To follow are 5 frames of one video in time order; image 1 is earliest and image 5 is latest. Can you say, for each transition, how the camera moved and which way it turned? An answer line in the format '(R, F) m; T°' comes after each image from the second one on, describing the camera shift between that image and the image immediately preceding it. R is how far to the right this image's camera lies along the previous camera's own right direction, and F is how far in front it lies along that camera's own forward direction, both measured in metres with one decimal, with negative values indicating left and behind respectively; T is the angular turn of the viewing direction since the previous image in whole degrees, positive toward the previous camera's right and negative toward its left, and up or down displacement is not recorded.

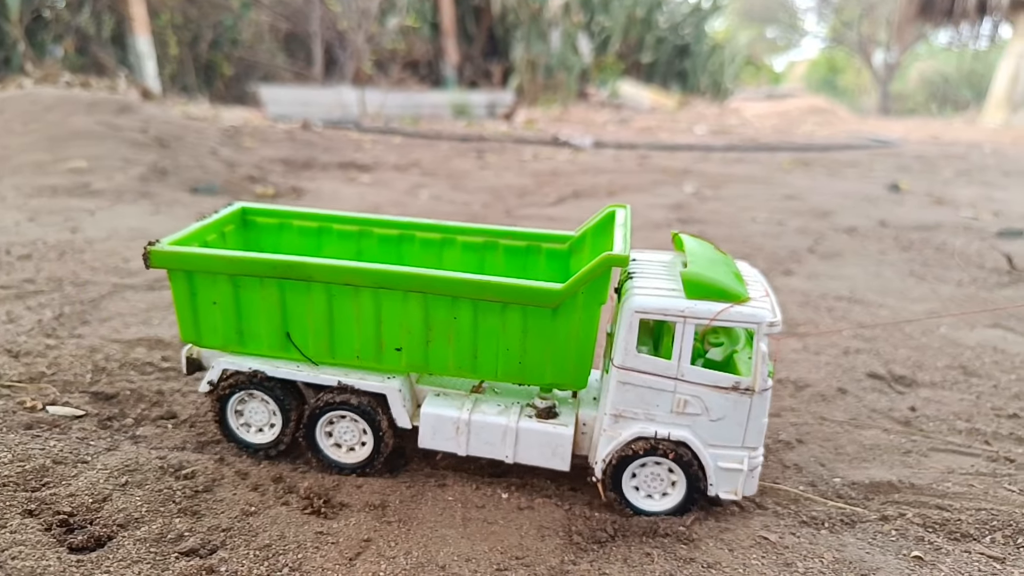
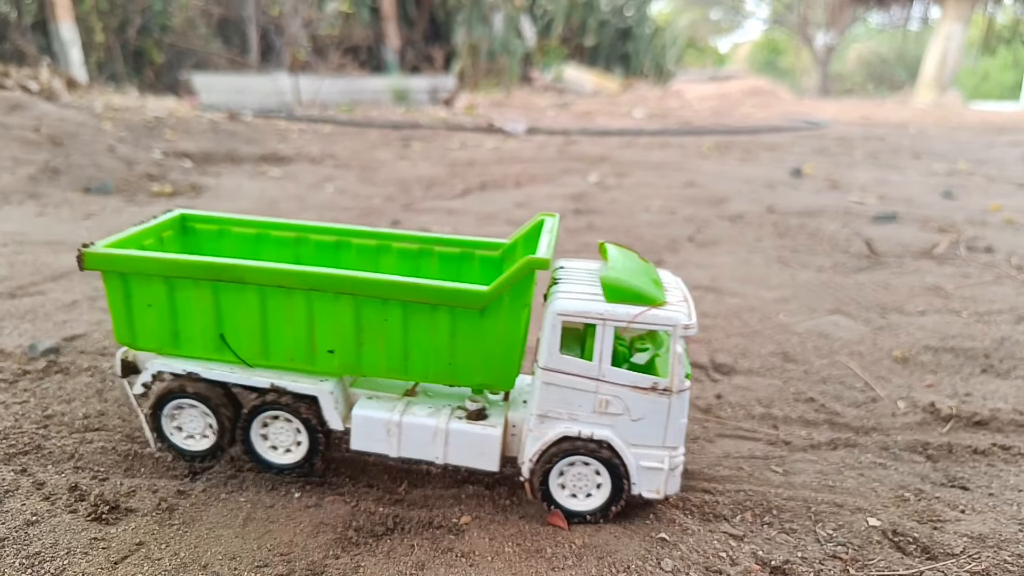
(+0.7, -0.2) m; +3°
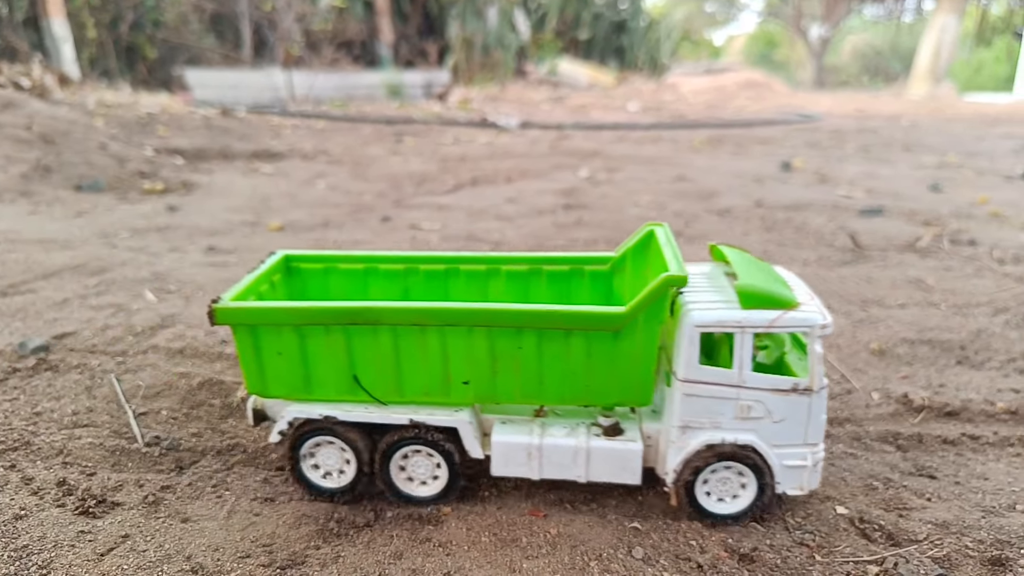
(+0.1, -0.1) m; 0°
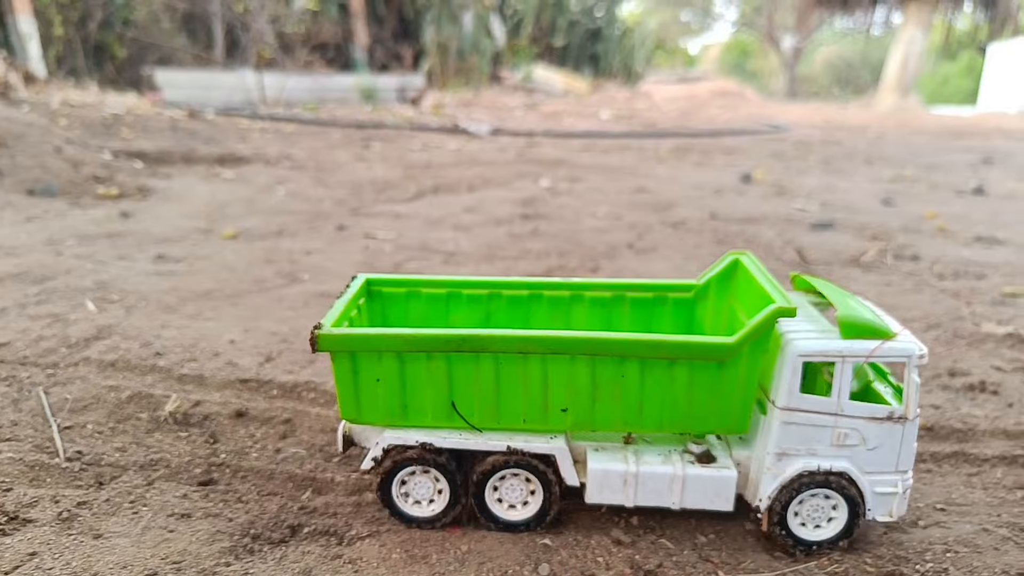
(+0.2, -0.1) m; +2°
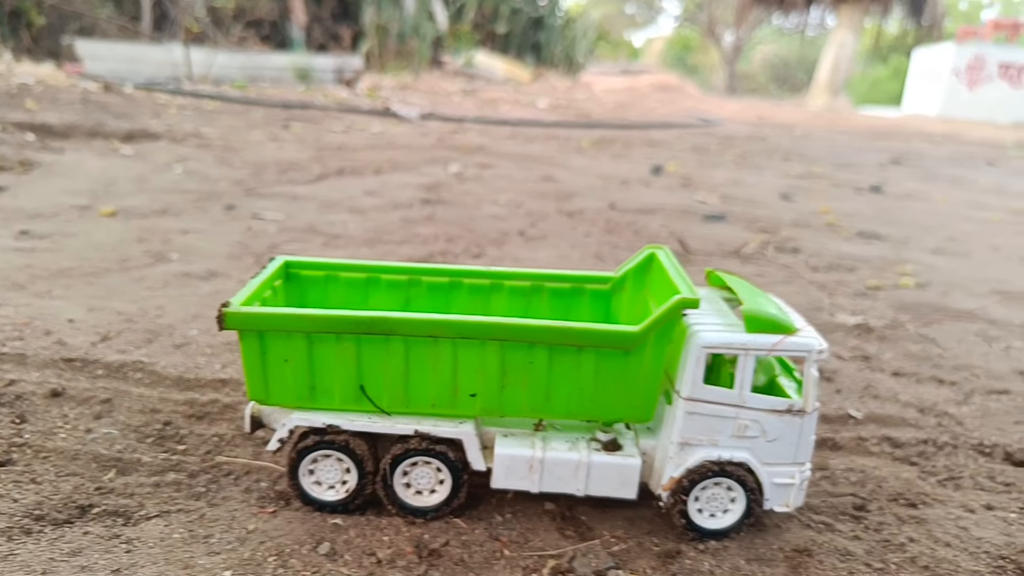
(+0.6, 0.0) m; +4°
